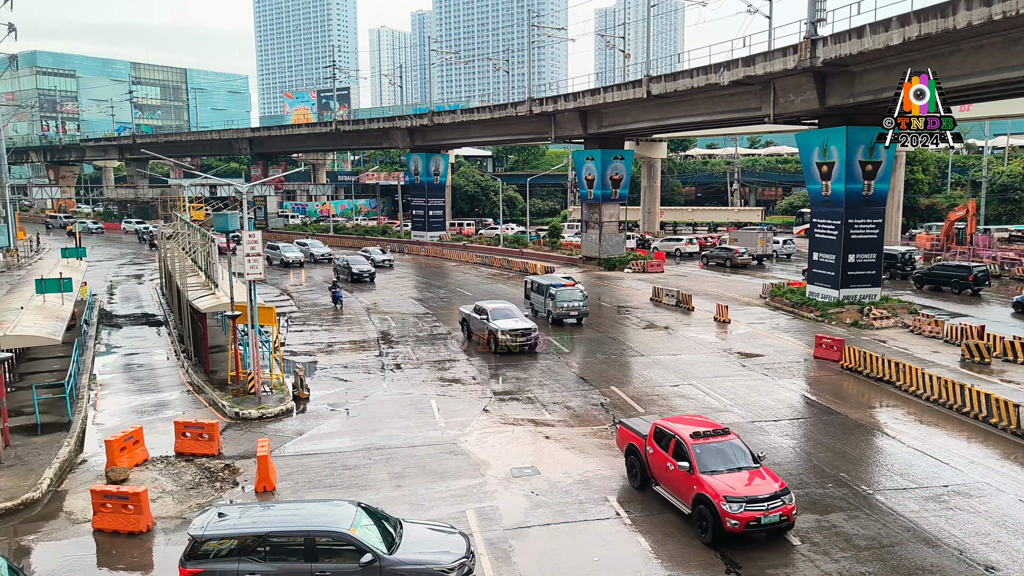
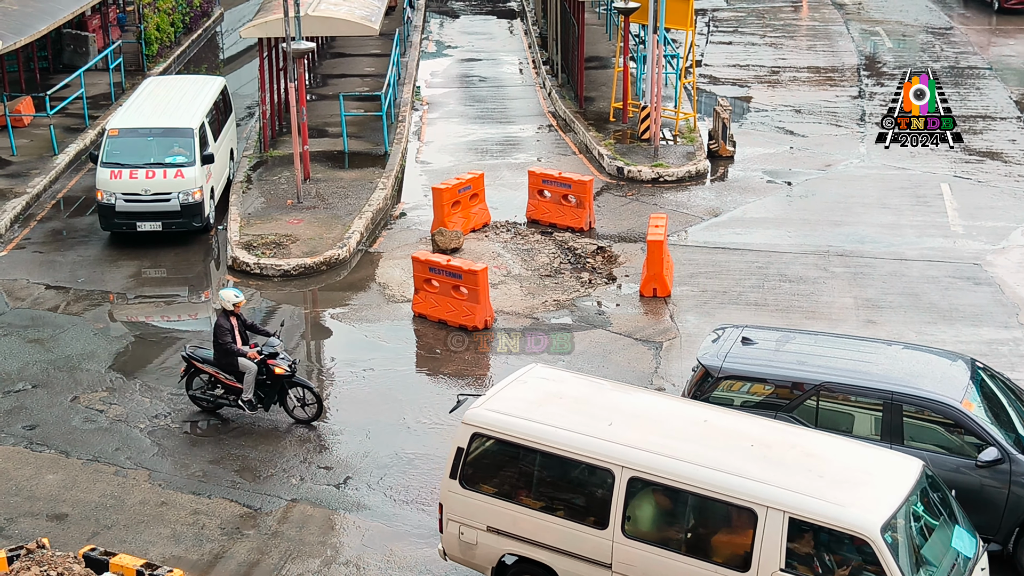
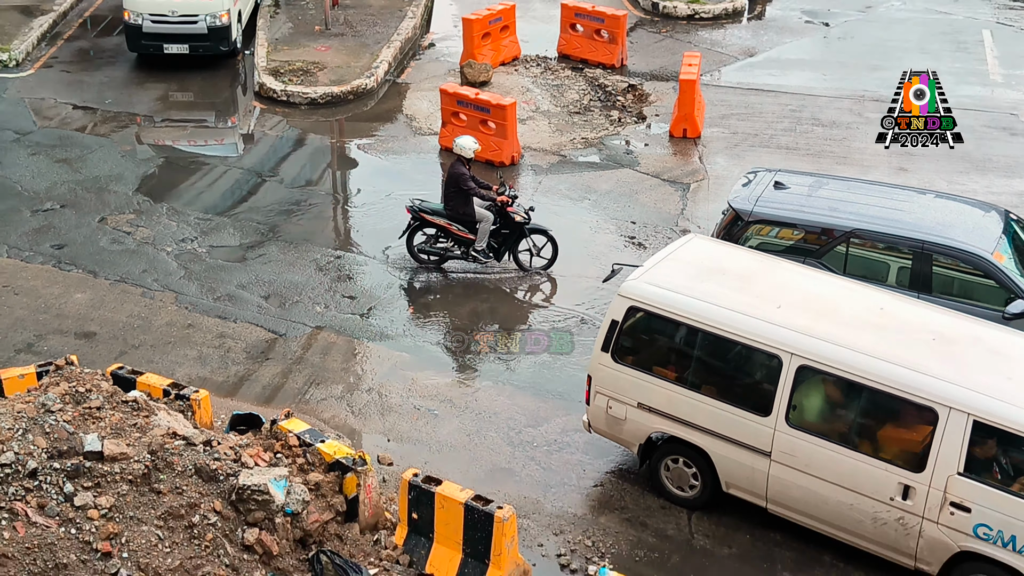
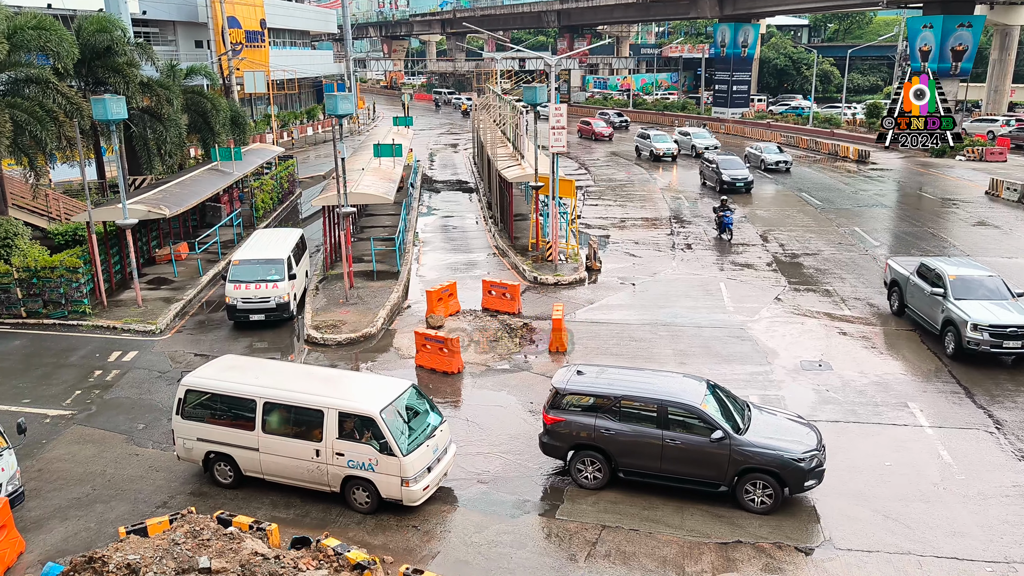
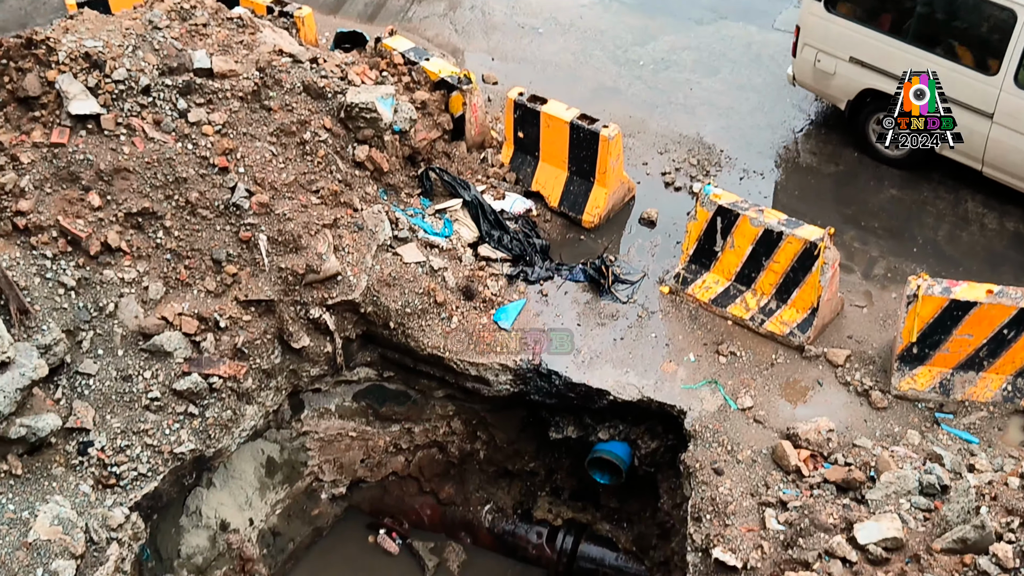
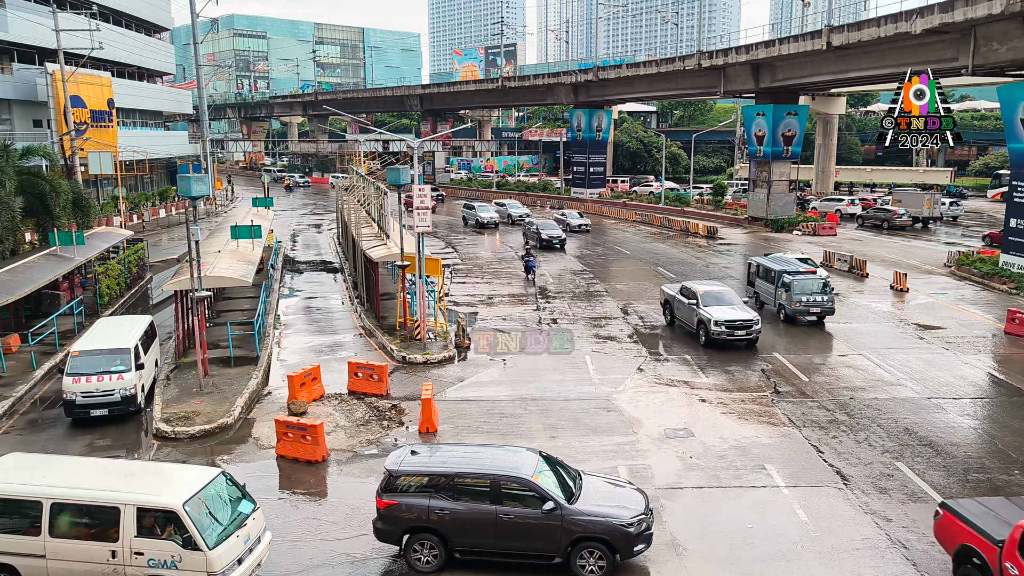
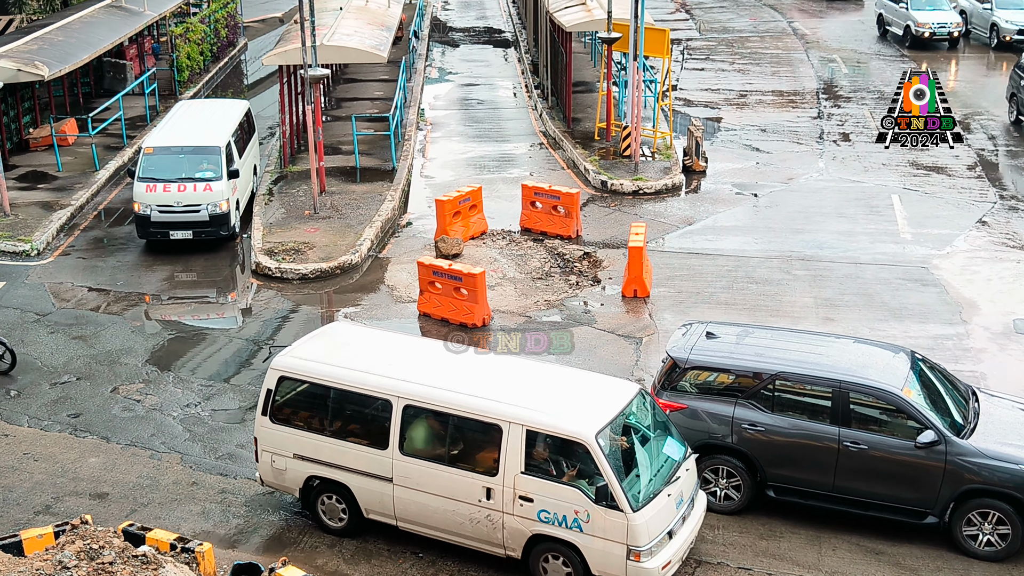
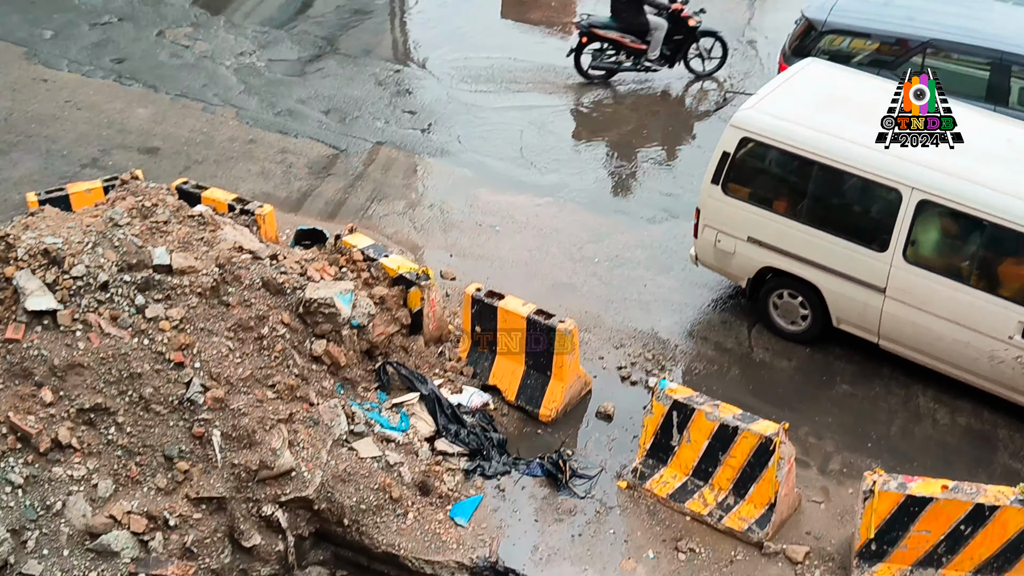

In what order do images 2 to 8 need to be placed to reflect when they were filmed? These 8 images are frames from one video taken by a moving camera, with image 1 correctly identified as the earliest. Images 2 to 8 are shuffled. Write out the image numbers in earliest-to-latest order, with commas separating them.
6, 4, 7, 2, 3, 8, 5
